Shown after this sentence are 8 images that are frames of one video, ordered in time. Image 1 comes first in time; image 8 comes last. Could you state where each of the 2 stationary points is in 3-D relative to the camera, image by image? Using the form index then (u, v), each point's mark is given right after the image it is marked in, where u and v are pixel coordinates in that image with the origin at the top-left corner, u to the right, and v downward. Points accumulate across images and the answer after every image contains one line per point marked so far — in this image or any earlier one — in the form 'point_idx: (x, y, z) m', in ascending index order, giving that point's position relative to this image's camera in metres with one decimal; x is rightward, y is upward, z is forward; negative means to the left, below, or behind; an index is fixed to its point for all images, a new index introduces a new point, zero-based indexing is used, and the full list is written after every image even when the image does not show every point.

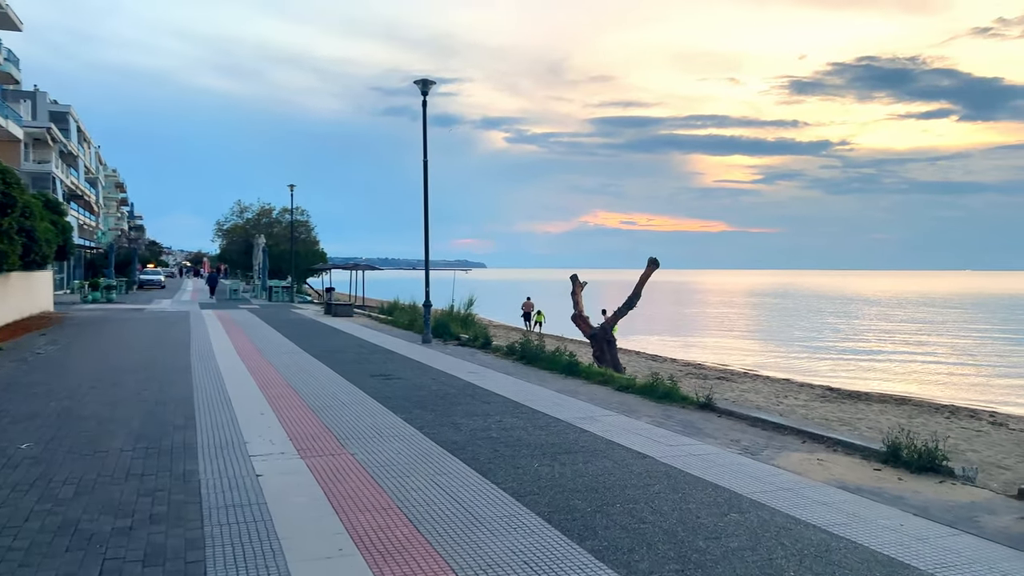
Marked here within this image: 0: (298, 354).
0: (-4.2, -1.3, +15.6) m
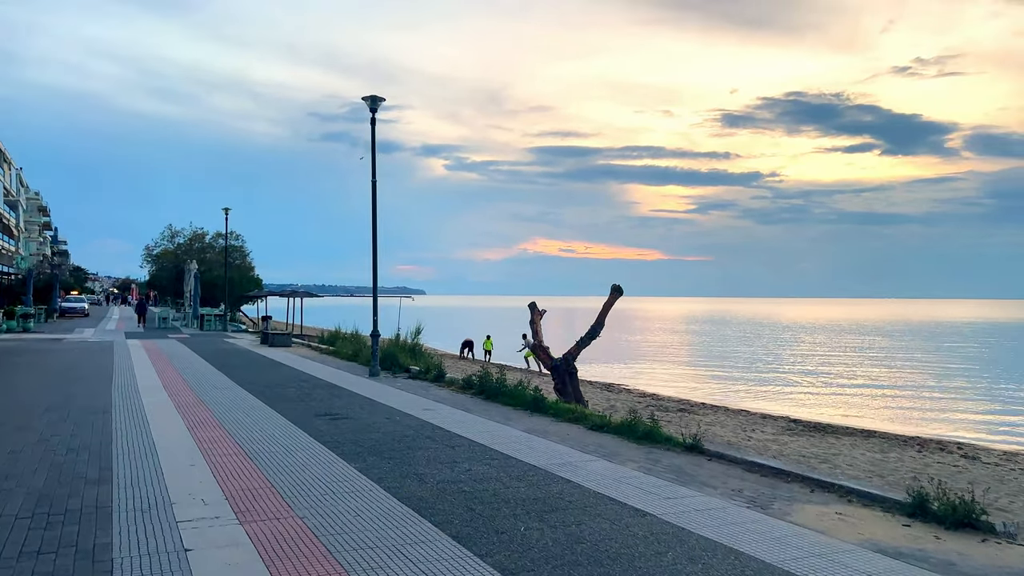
0: (-4.9, -1.8, +14.2) m
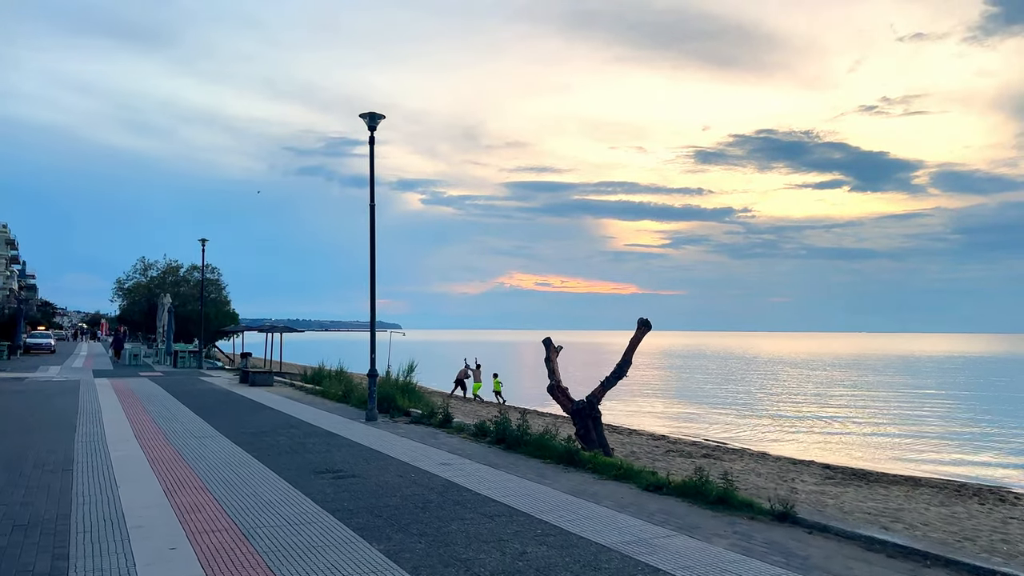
0: (-4.6, -2.4, +12.4) m
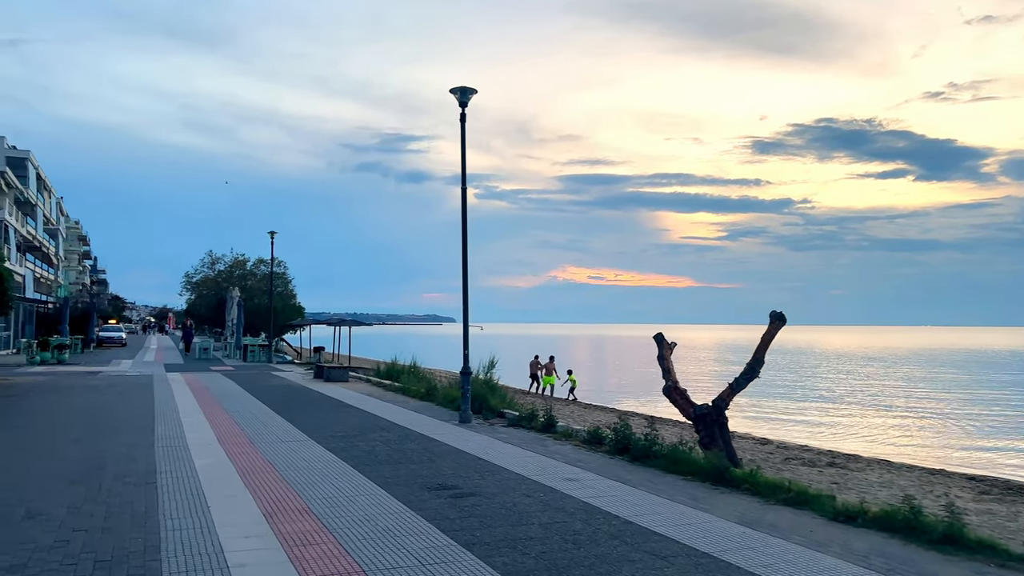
0: (-2.9, -2.2, +11.3) m
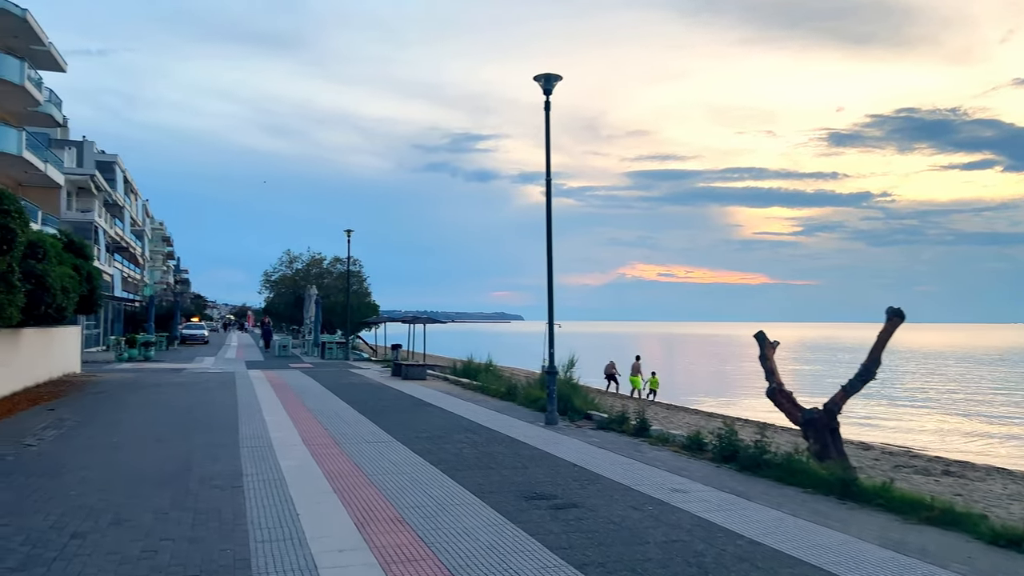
0: (-1.6, -2.2, +10.8) m
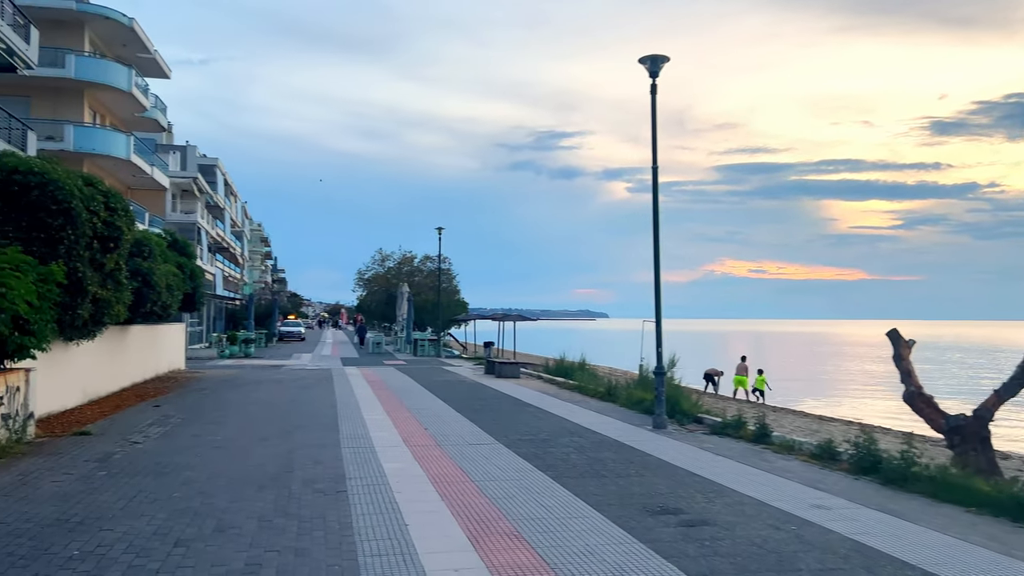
0: (-0.2, -2.1, +10.3) m
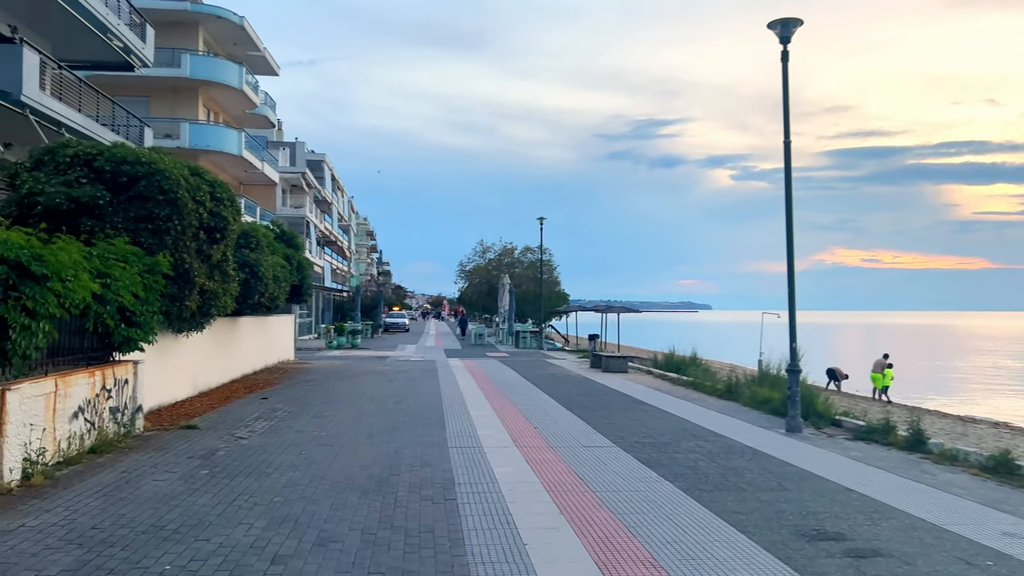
0: (+1.2, -2.0, +9.4) m
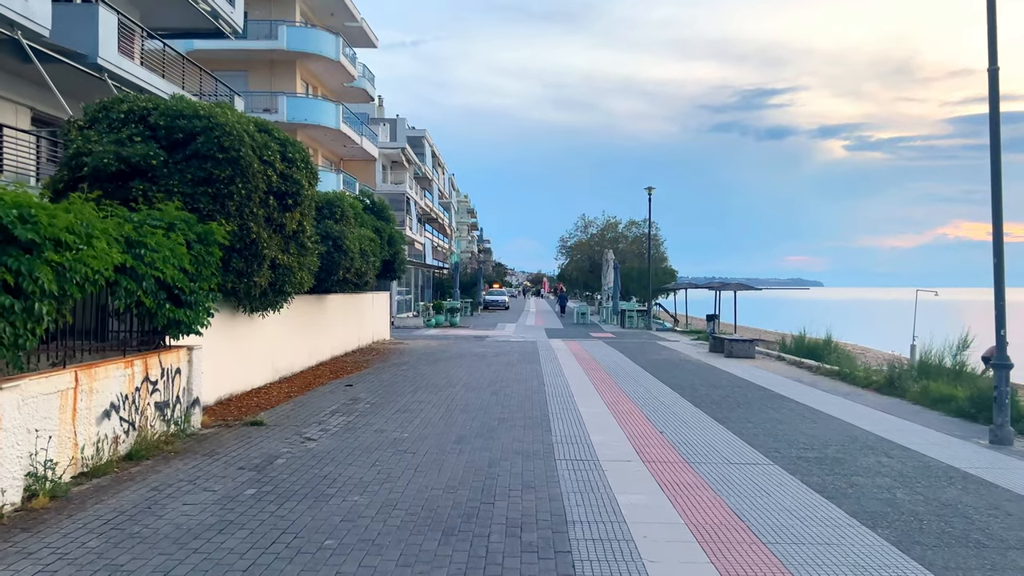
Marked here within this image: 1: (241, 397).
0: (+2.3, -1.7, +7.1) m
1: (-3.8, -1.6, +11.6) m
